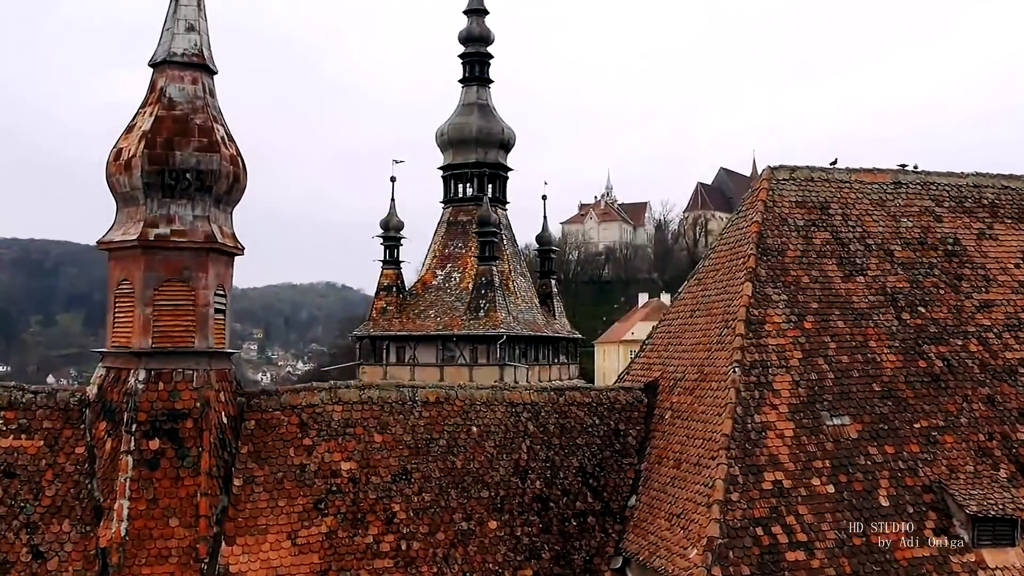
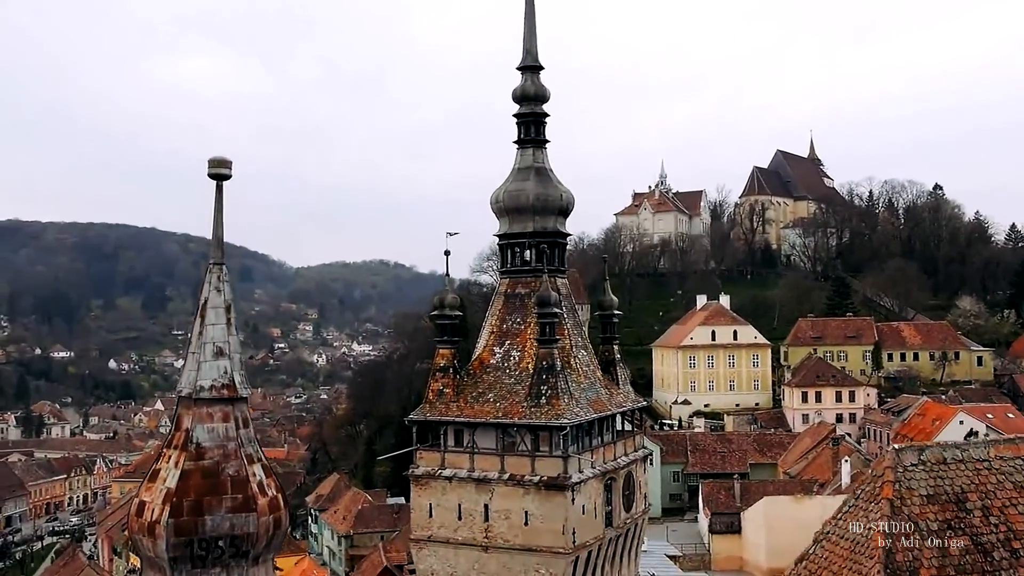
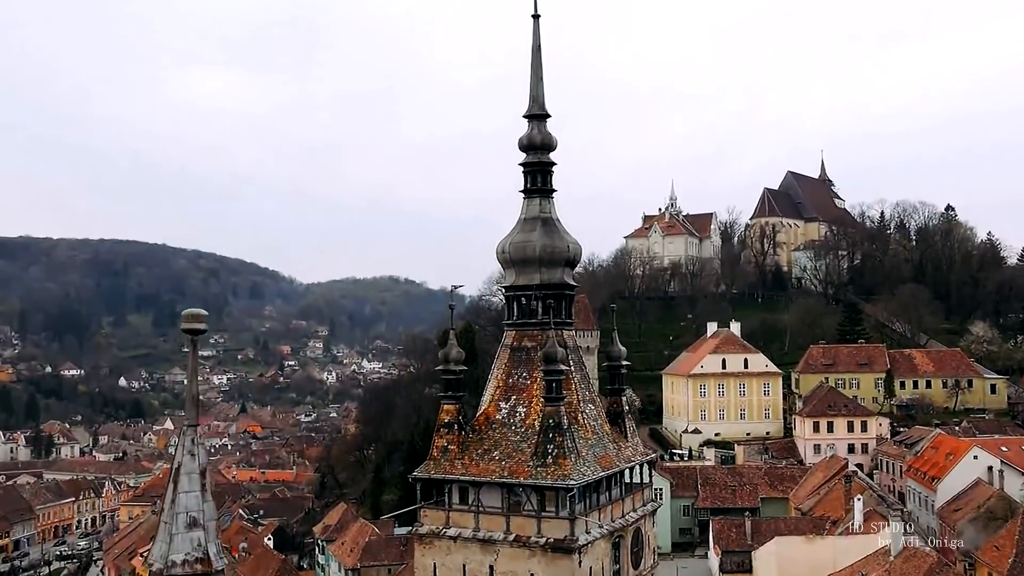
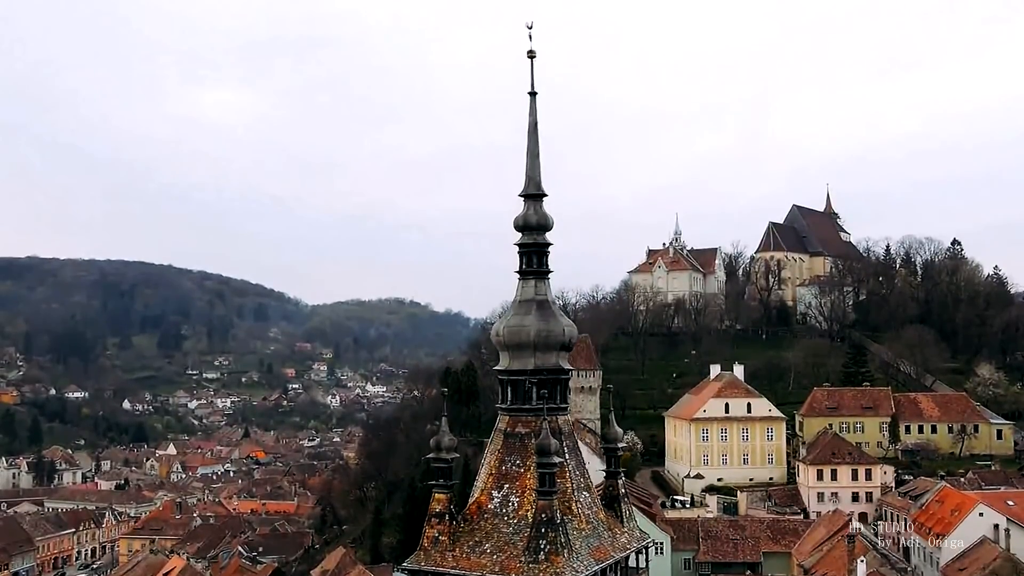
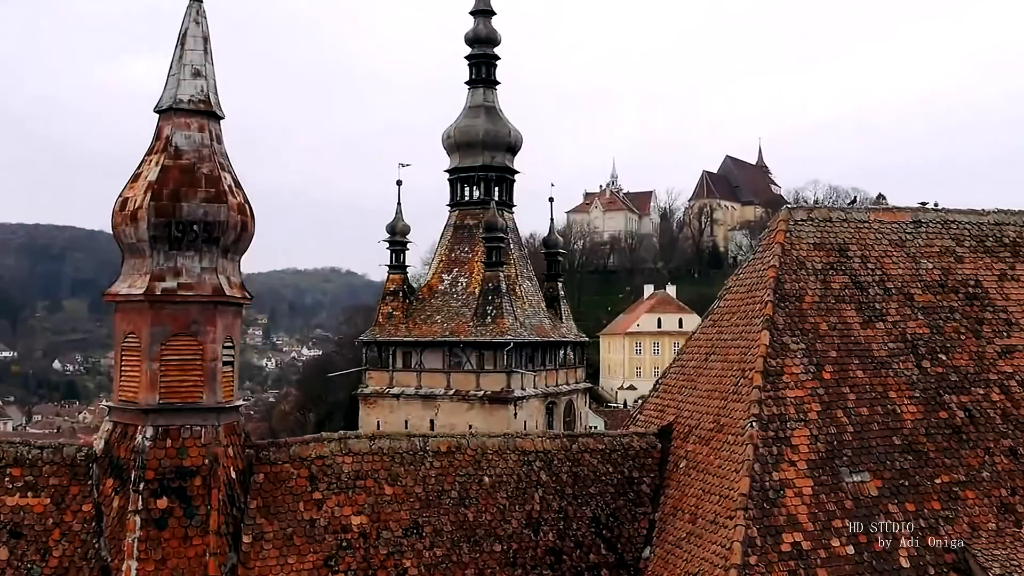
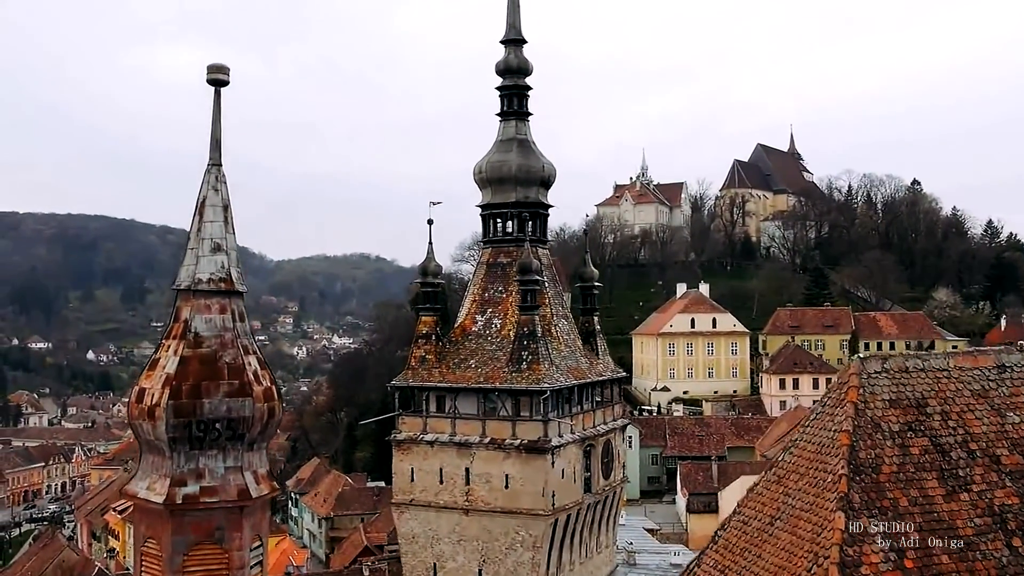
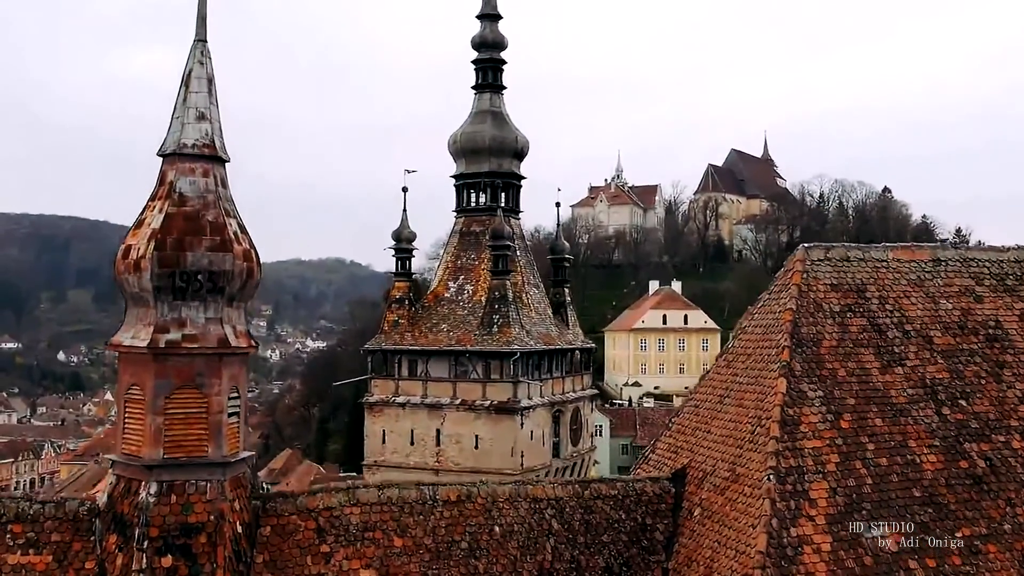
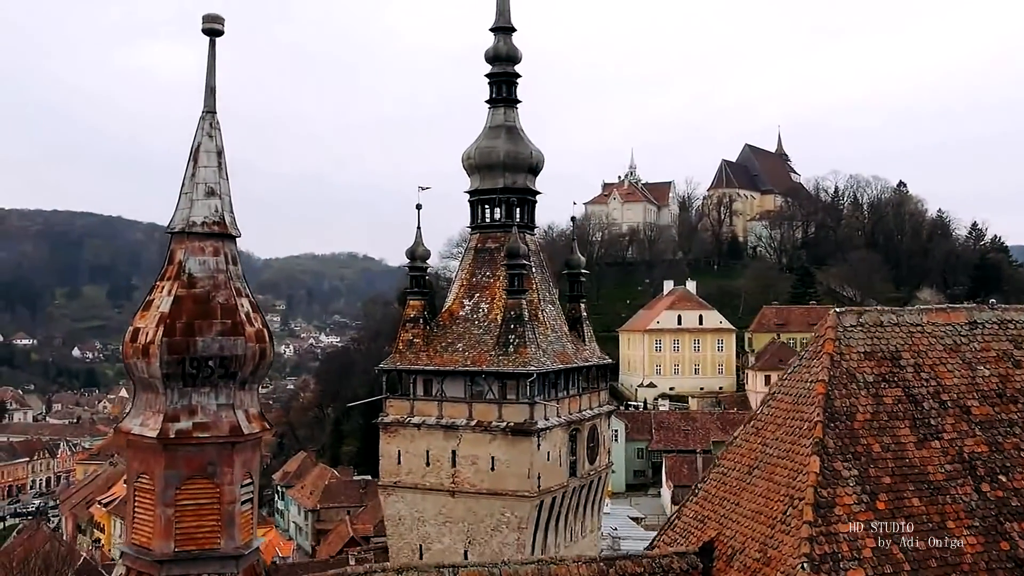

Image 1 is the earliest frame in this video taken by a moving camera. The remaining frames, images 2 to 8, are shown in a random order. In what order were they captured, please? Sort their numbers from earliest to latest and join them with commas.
5, 7, 8, 6, 2, 3, 4
